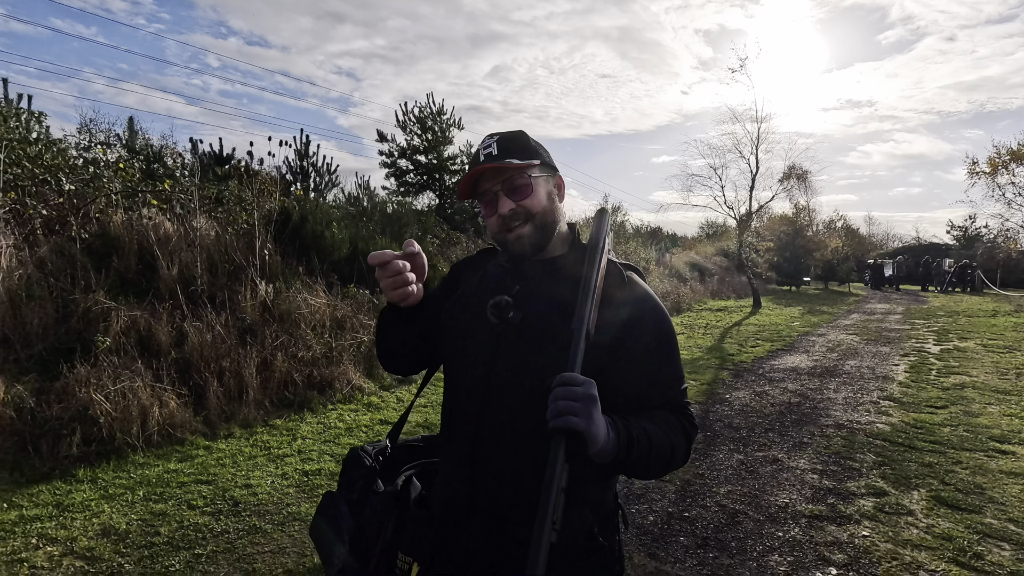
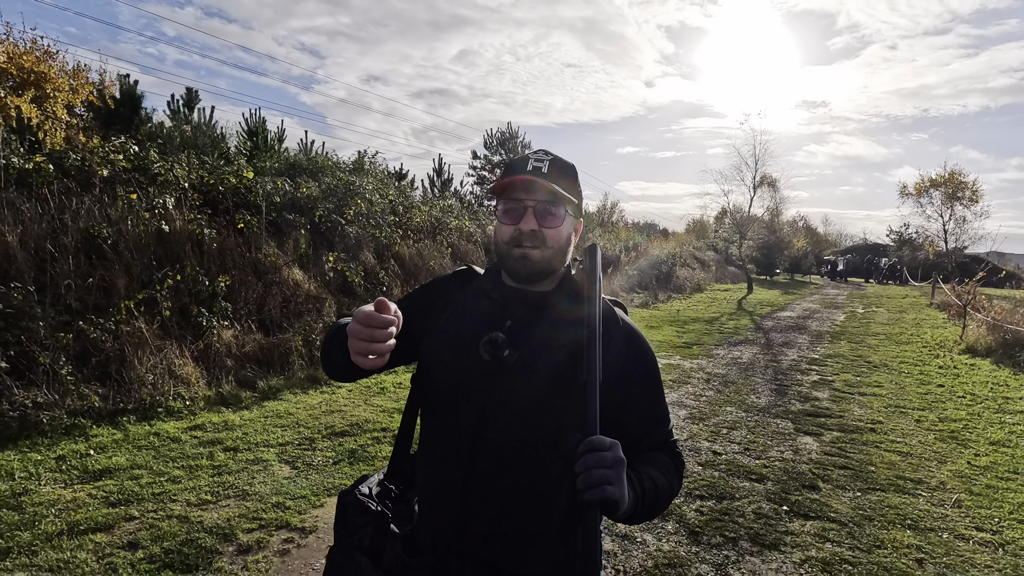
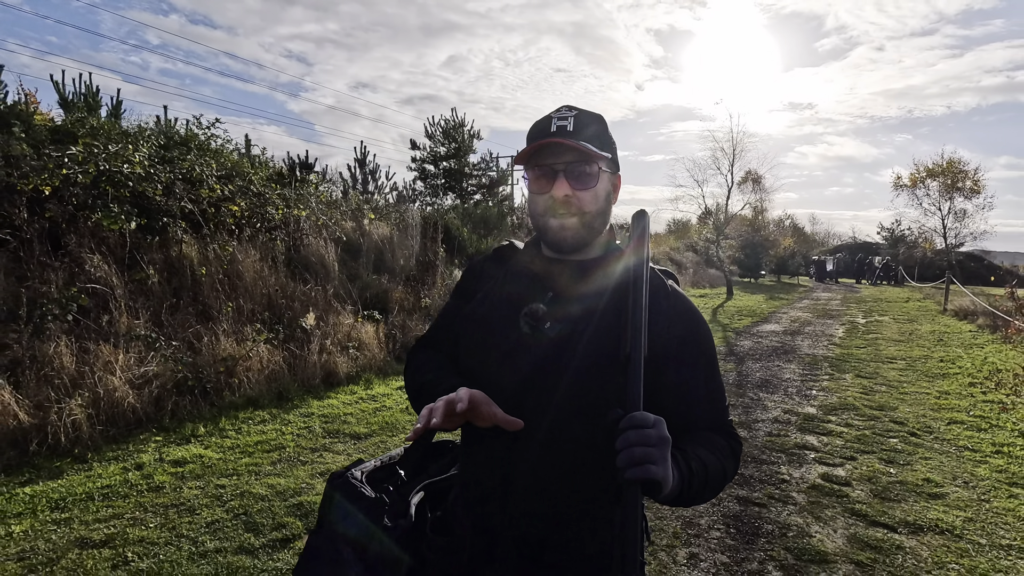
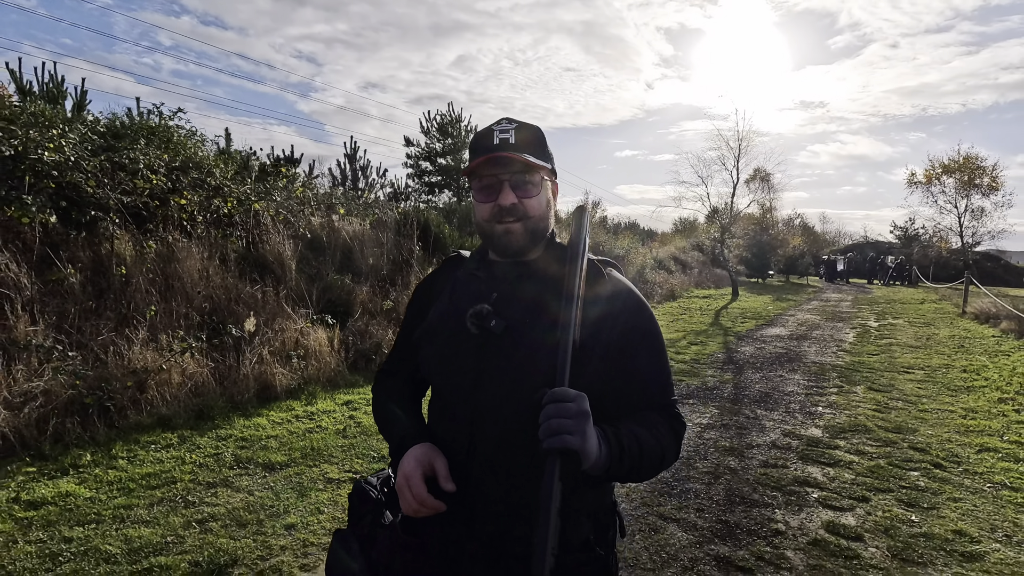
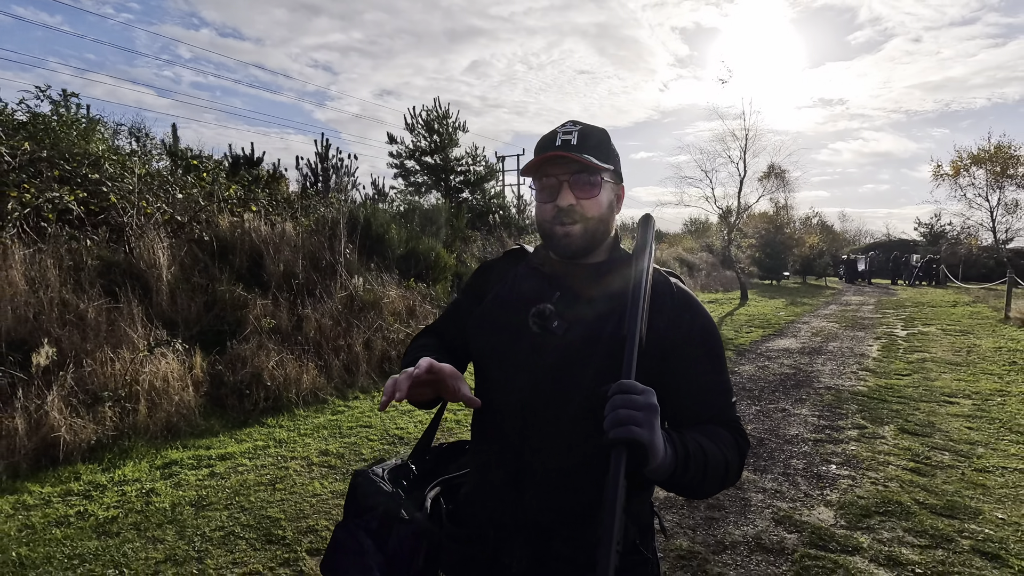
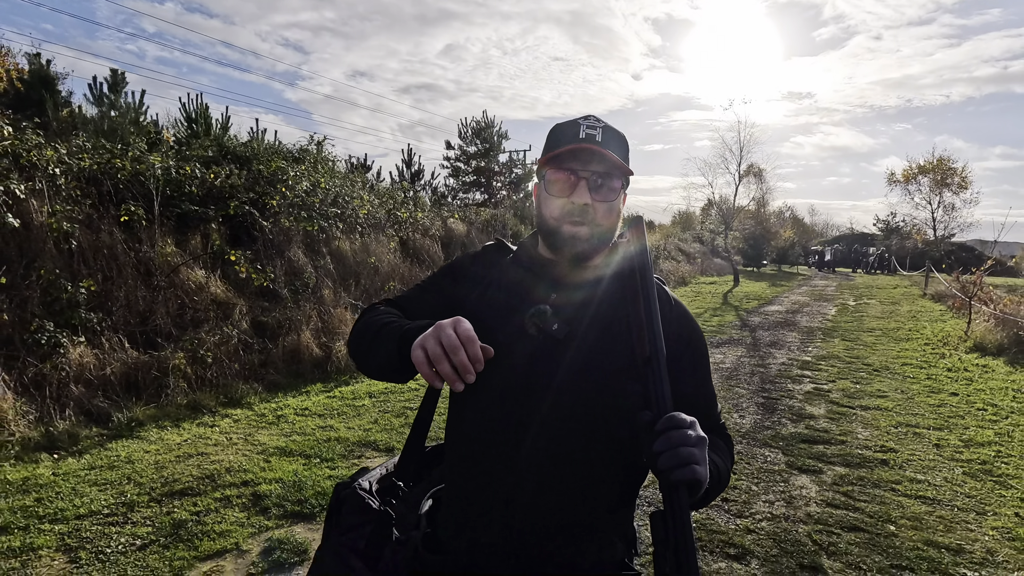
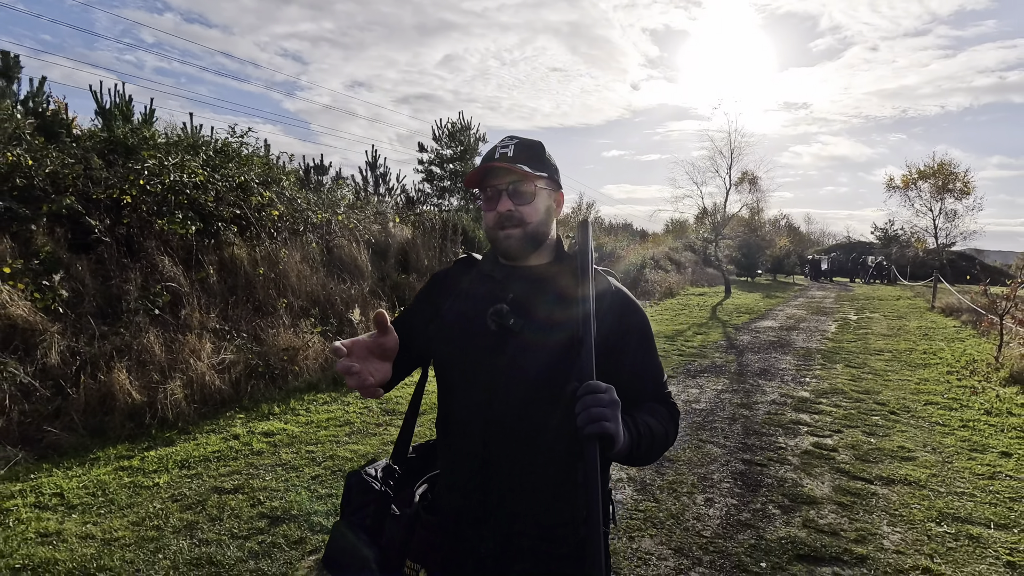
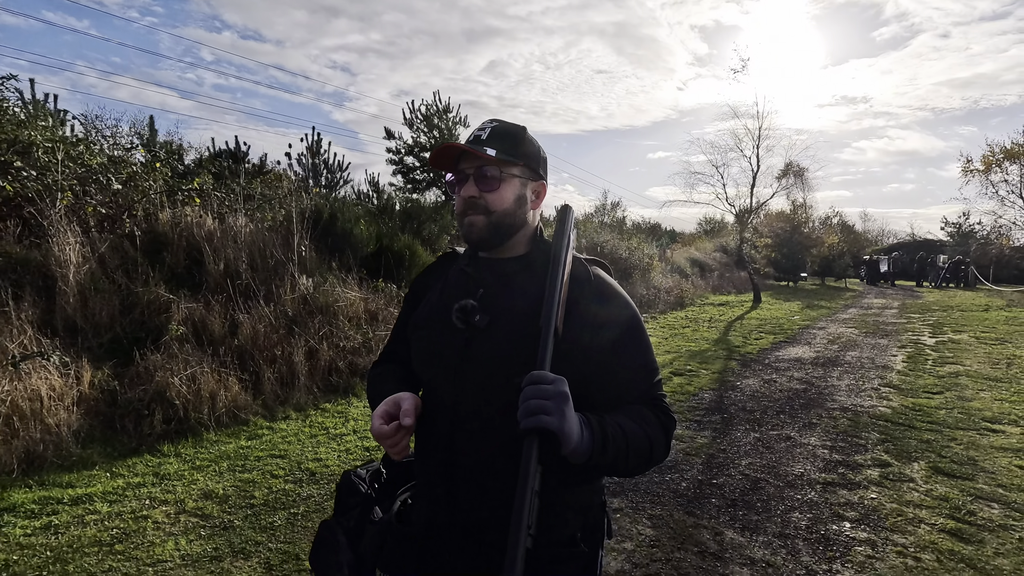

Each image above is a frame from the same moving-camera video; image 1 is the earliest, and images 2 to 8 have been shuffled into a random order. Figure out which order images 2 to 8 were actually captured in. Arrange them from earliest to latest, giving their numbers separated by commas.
8, 5, 4, 3, 7, 6, 2
